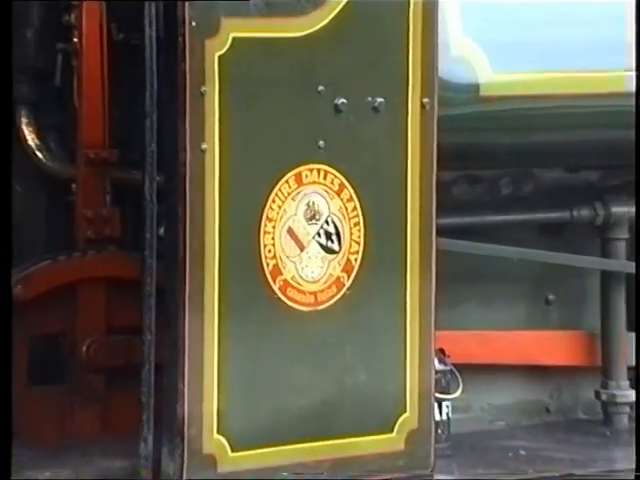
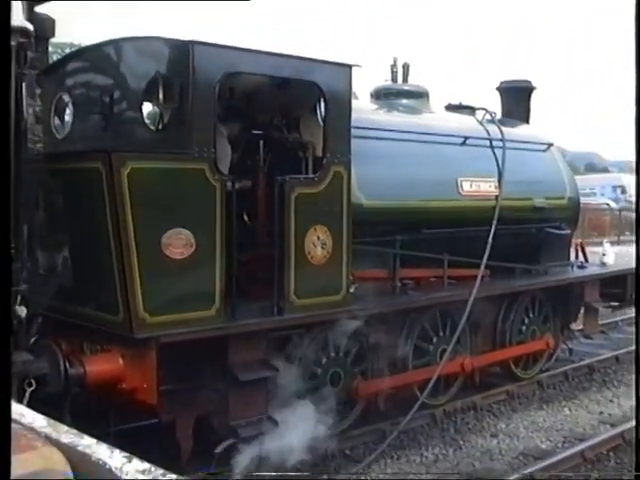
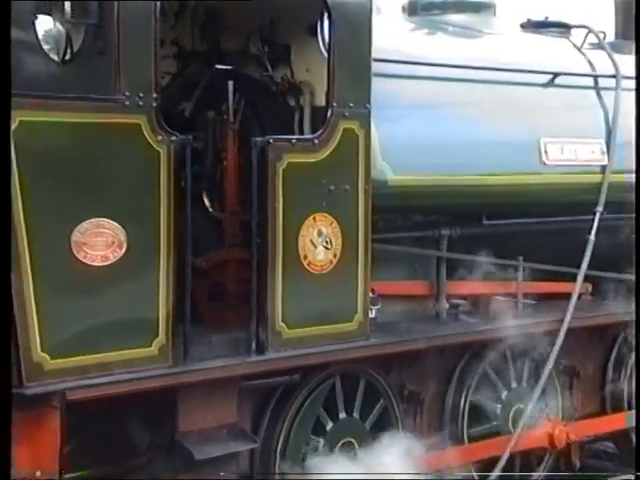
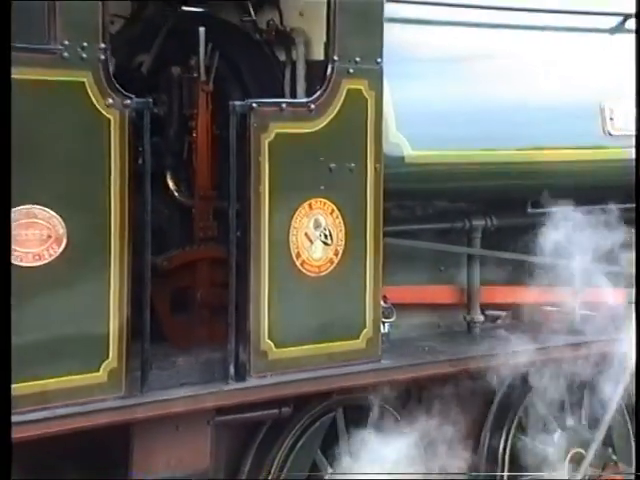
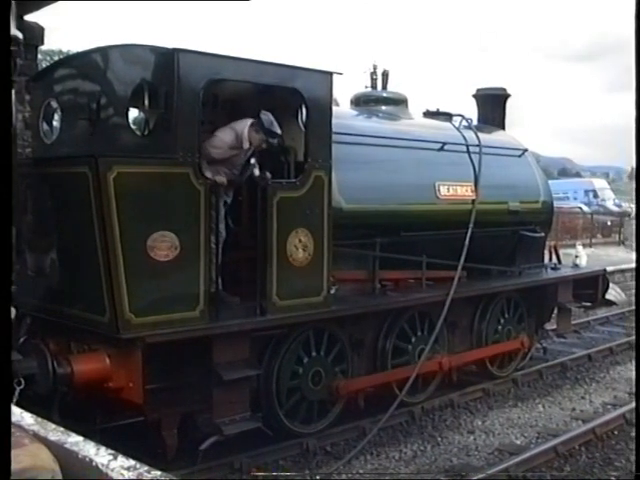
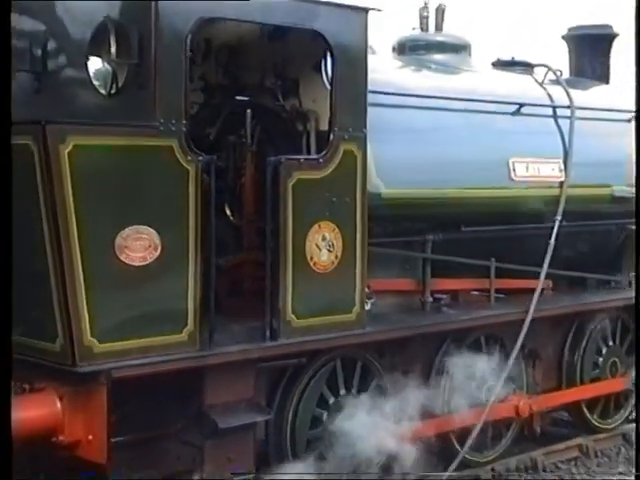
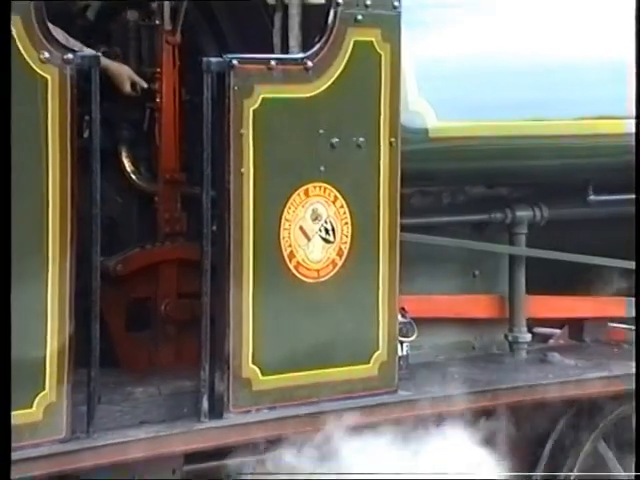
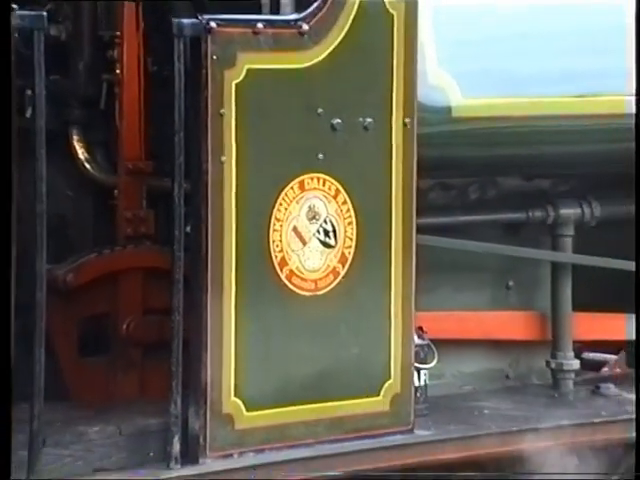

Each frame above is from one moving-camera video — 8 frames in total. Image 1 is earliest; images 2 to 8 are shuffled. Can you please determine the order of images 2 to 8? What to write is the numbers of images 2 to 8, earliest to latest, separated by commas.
8, 7, 4, 3, 6, 2, 5
